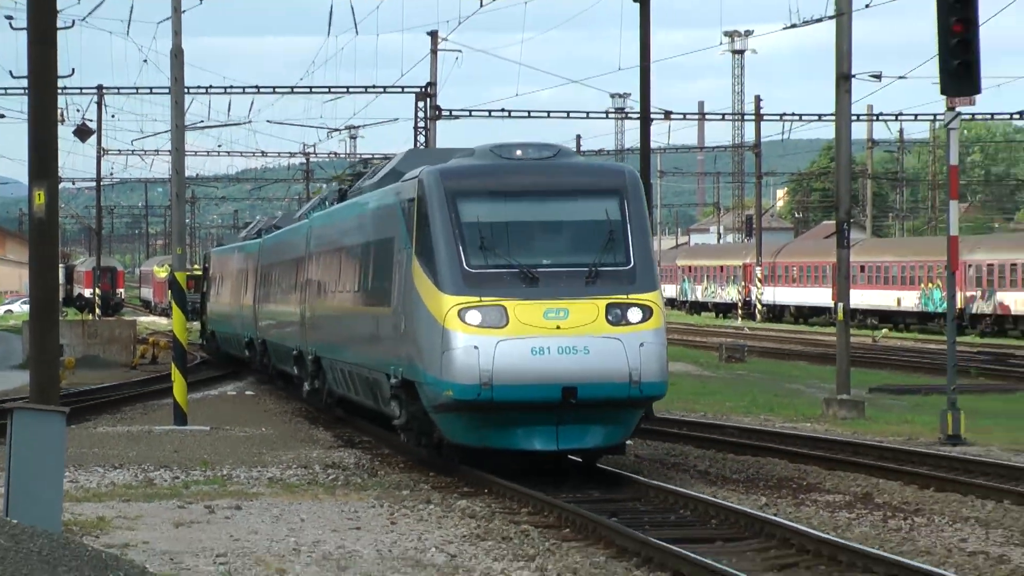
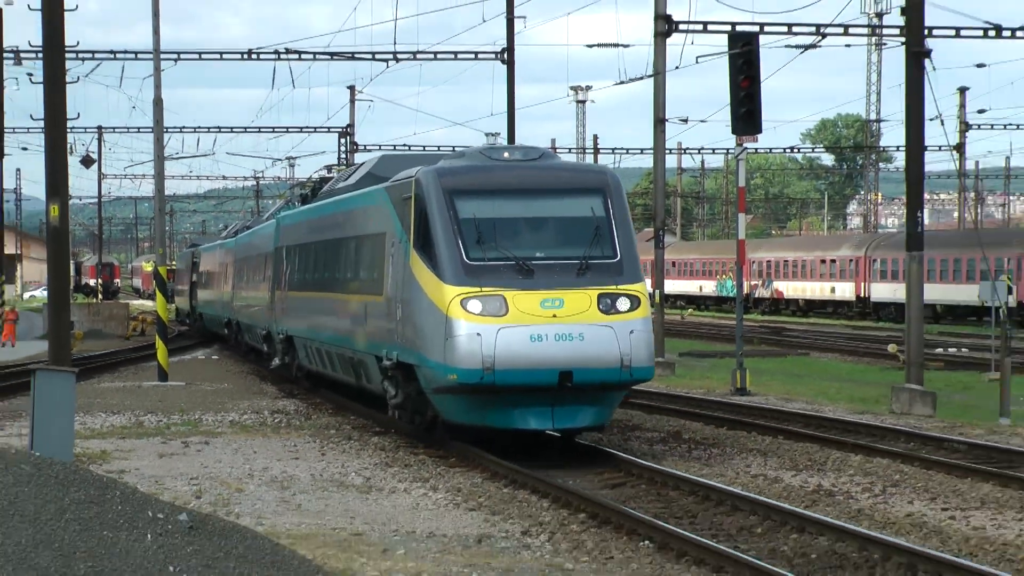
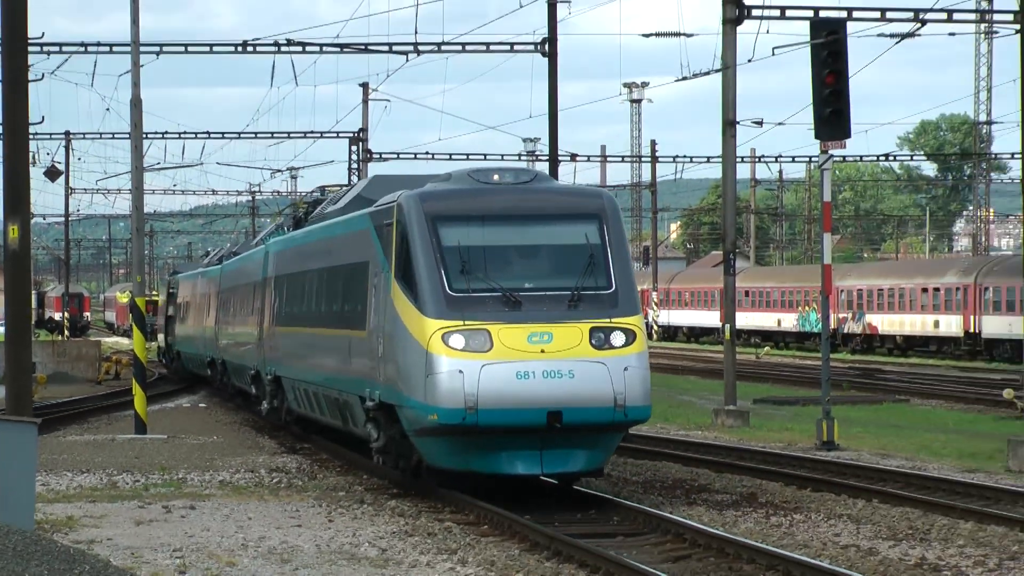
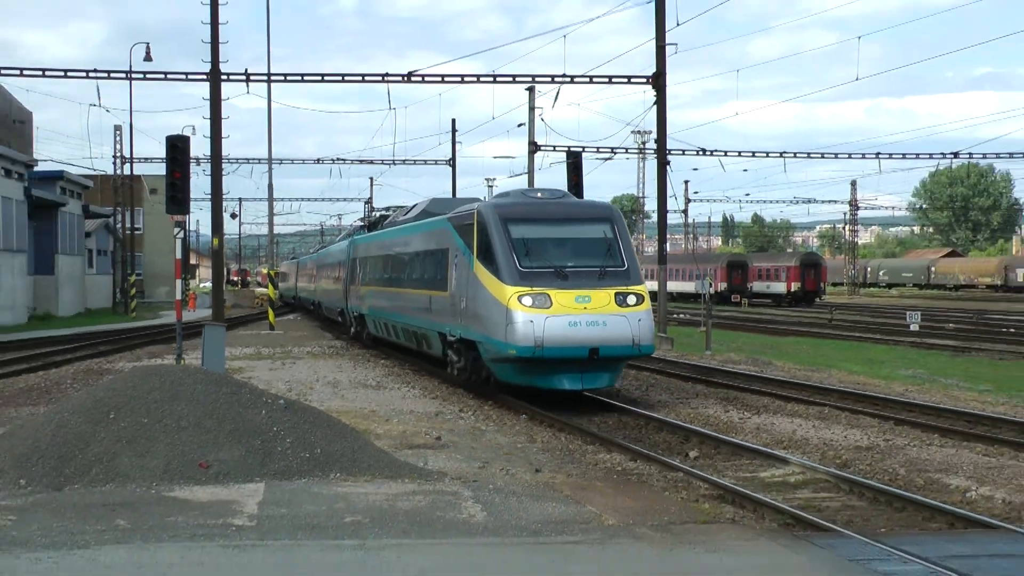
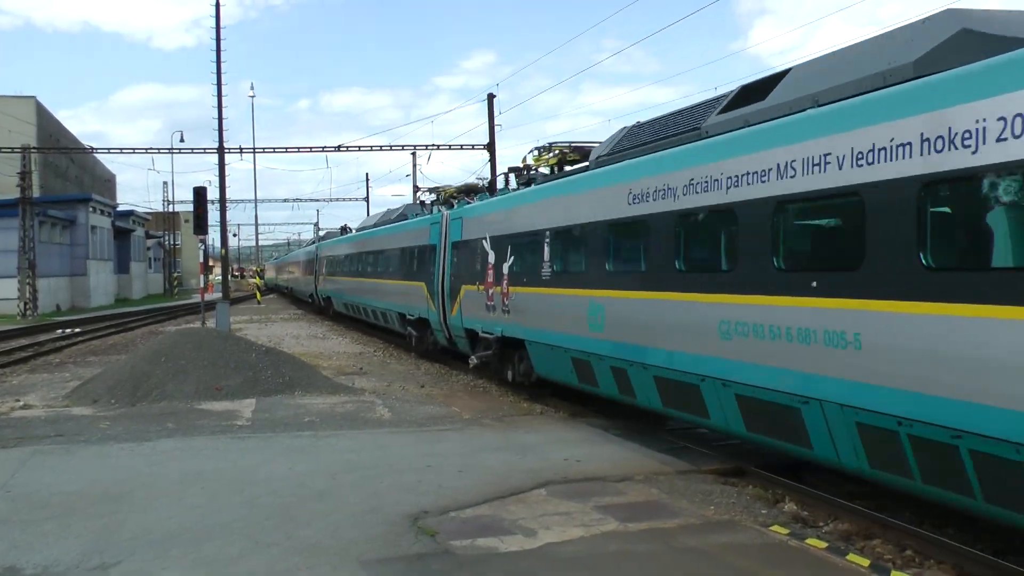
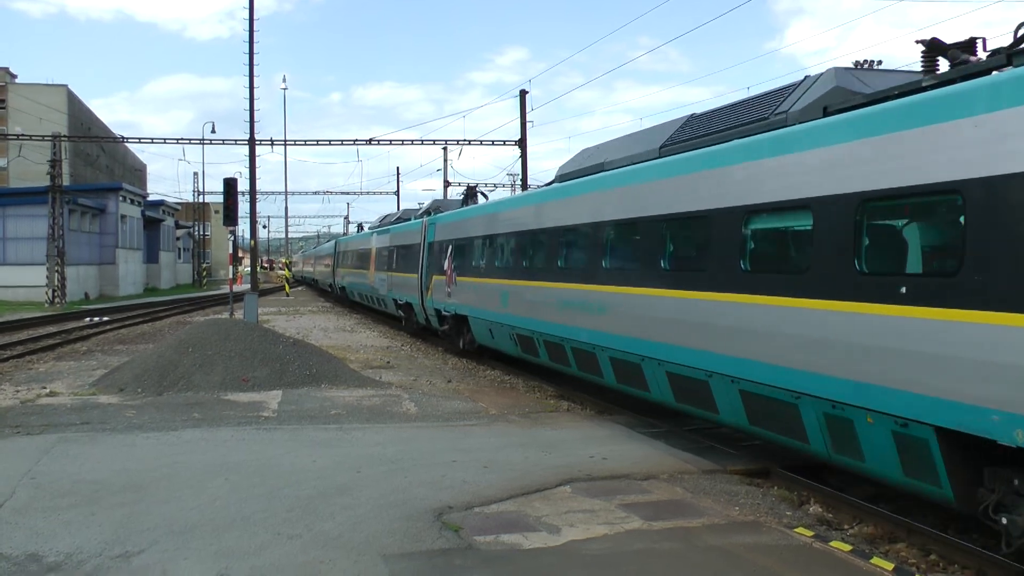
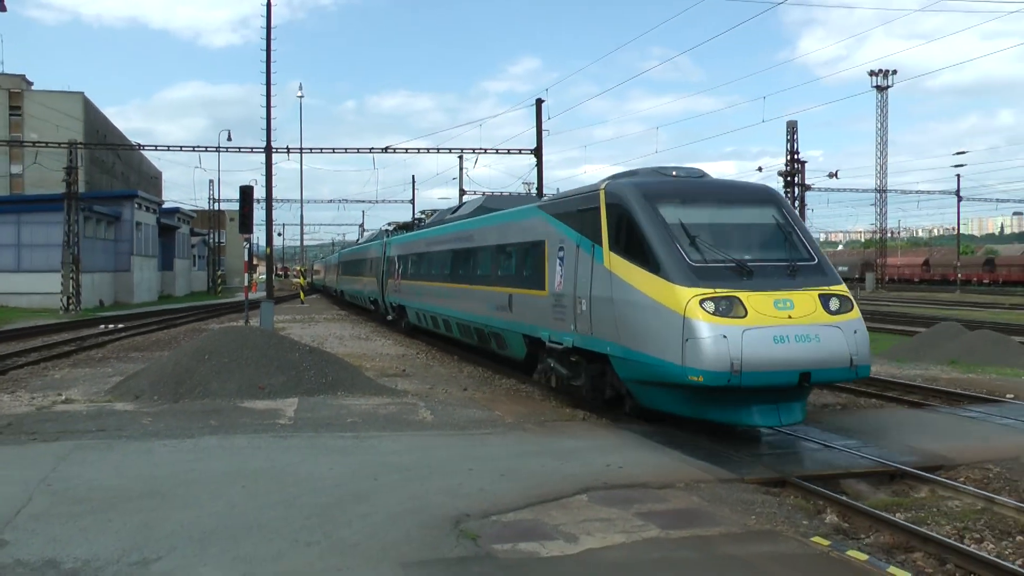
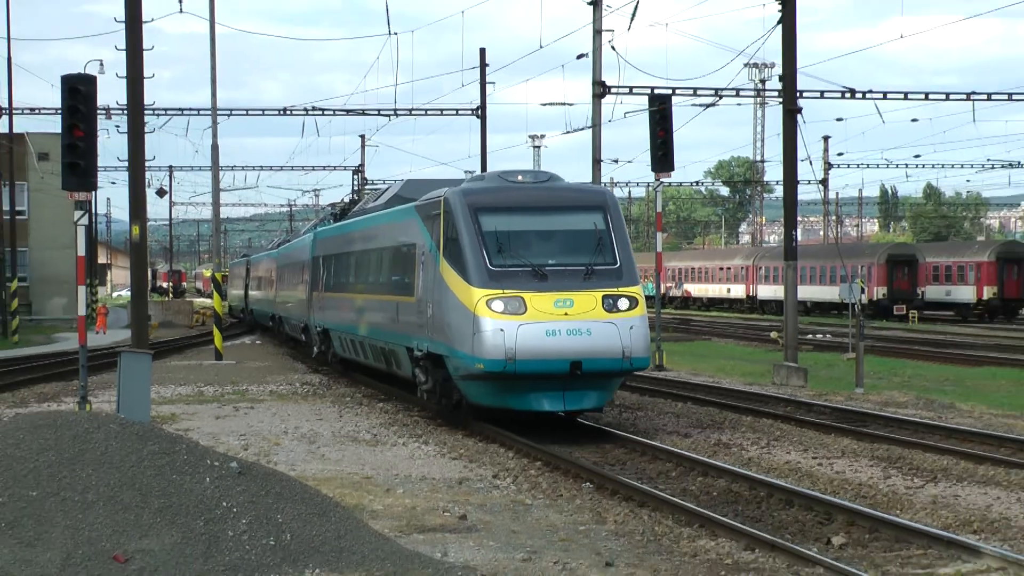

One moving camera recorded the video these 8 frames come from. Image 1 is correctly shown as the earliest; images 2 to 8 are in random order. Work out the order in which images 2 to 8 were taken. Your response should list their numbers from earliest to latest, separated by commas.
3, 2, 8, 4, 7, 5, 6
